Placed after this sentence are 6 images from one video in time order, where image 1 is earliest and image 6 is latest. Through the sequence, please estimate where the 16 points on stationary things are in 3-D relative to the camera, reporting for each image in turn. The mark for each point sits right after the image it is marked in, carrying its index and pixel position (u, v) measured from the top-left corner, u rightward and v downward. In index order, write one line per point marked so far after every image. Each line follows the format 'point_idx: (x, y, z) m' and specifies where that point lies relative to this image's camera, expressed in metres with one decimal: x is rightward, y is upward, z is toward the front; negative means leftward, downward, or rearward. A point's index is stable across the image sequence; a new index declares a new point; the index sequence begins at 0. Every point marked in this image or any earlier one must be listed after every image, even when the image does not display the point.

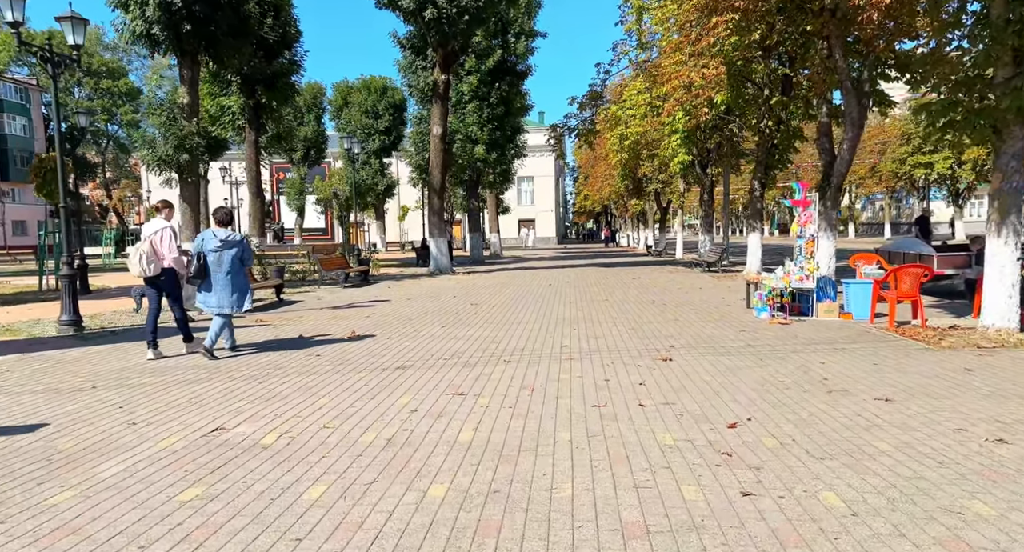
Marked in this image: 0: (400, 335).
0: (-1.5, -0.8, +10.4) m
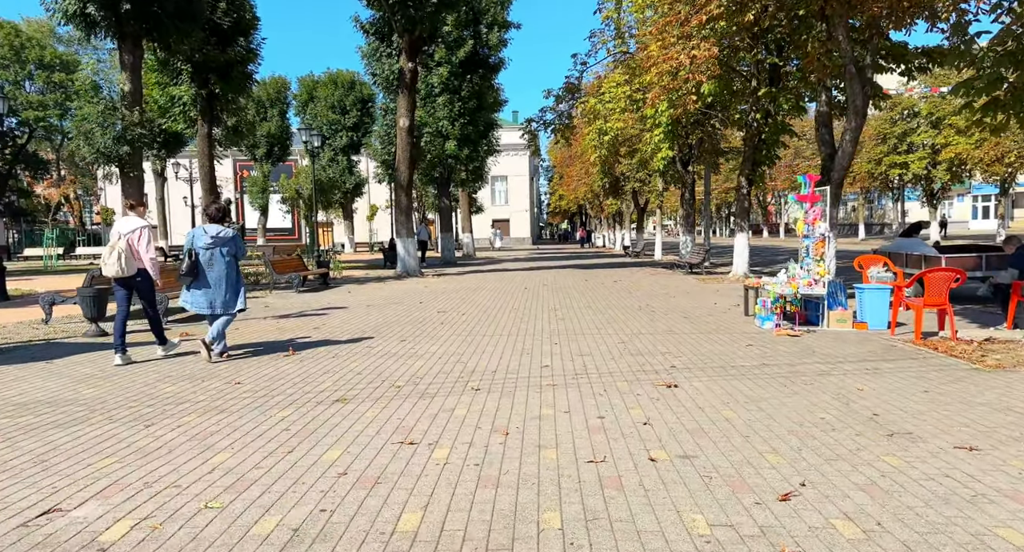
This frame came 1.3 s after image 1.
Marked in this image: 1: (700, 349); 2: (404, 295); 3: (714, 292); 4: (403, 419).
0: (-1.9, -0.9, +8.8) m
1: (+2.1, -0.8, +8.5) m
2: (-2.5, -0.4, +17.4) m
3: (+4.2, -0.4, +15.9) m
4: (-0.8, -1.0, +5.5) m
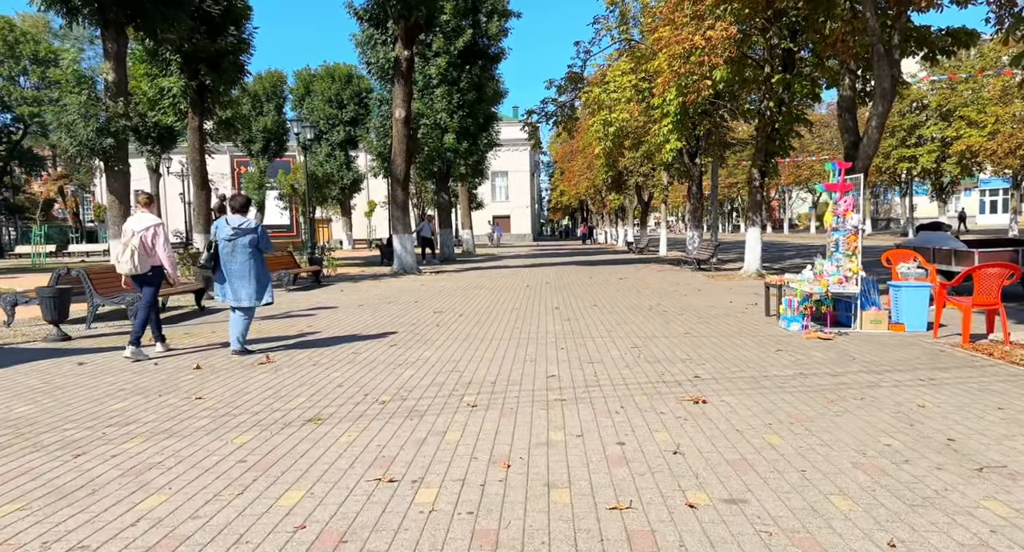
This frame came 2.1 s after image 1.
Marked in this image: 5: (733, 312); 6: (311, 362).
0: (-1.9, -0.9, +7.9) m
1: (+2.1, -0.8, +7.6) m
2: (-2.4, -0.4, +16.5) m
3: (+4.2, -0.3, +15.0) m
4: (-0.8, -1.0, +4.6) m
5: (+3.4, -0.5, +11.6) m
6: (-2.0, -0.9, +7.7) m
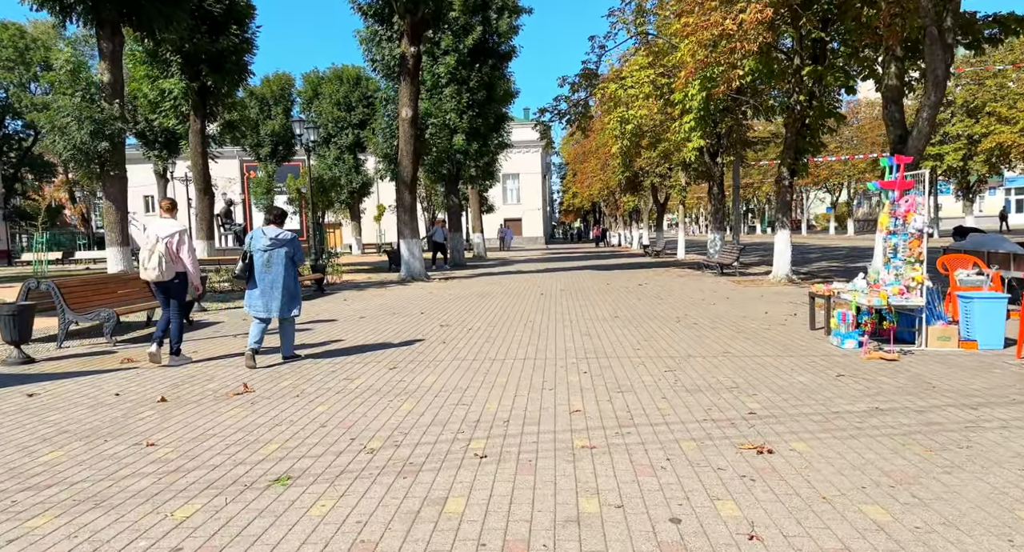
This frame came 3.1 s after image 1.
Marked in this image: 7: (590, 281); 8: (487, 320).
0: (-1.7, -1.0, +6.9) m
1: (+2.3, -0.9, +6.5) m
2: (-2.2, -0.6, +15.5) m
3: (+4.5, -0.4, +13.8) m
4: (-0.7, -1.1, +3.5) m
5: (+3.6, -0.7, +10.4) m
6: (-1.9, -1.0, +6.6) m
7: (+2.0, -0.1, +19.8) m
8: (-0.4, -0.7, +12.3) m
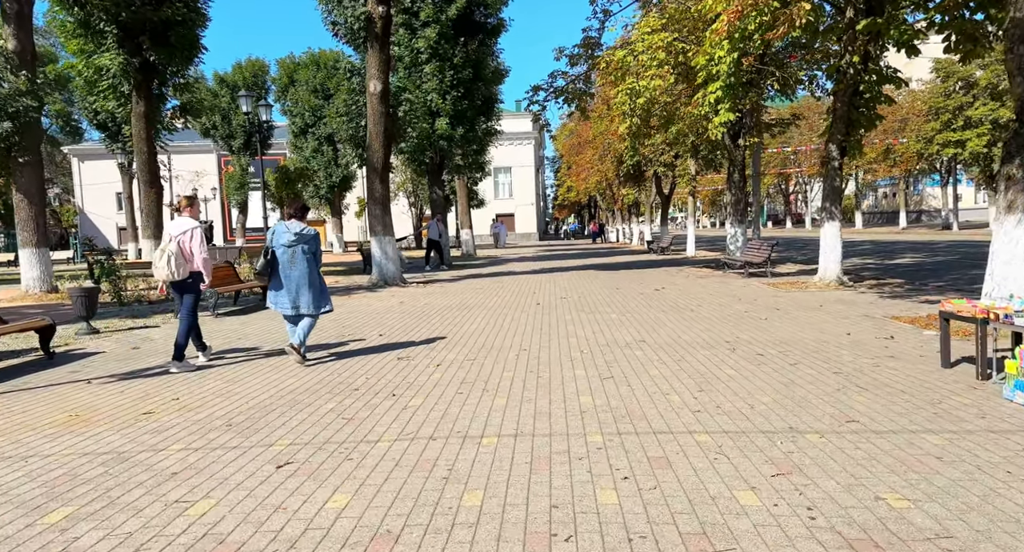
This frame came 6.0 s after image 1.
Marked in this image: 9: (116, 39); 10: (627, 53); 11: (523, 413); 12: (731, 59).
0: (-1.8, -1.1, +3.6) m
1: (+2.2, -1.0, +3.2) m
2: (-2.3, -0.7, +12.2) m
3: (+4.3, -0.5, +10.6) m
4: (-0.8, -1.3, +0.2) m
5: (+3.4, -0.8, +7.2) m
6: (-2.0, -1.2, +3.3) m
7: (+1.8, -0.2, +16.6) m
8: (-0.6, -0.8, +9.0) m
9: (-10.8, +6.5, +20.6) m
10: (+2.7, +5.2, +17.9) m
11: (+0.1, -1.0, +5.4) m
12: (+4.3, +4.3, +14.9) m
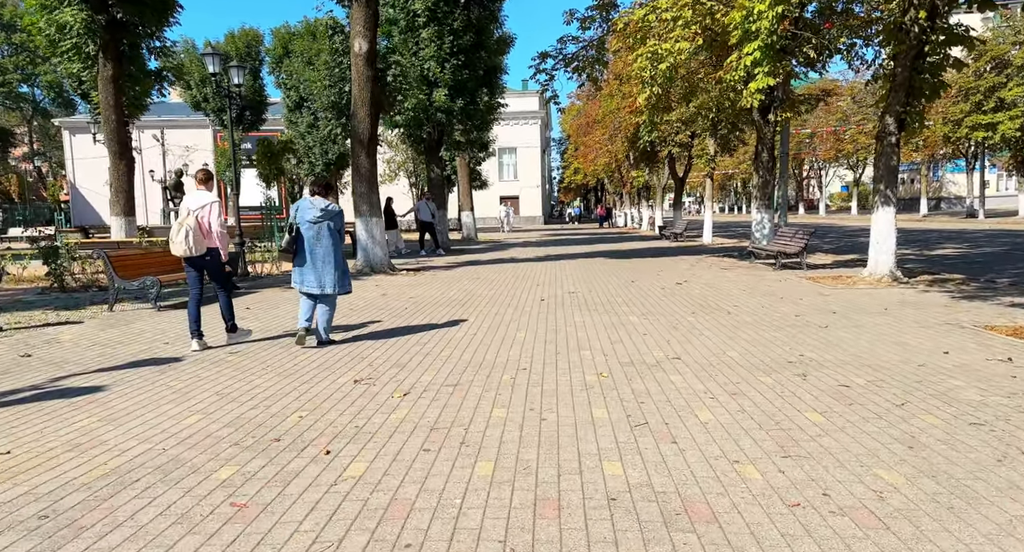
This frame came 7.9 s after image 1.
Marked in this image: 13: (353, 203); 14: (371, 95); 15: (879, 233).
0: (-1.9, -1.2, +1.5) m
1: (+2.1, -1.1, +1.1) m
2: (-2.4, -0.5, +10.1) m
3: (+4.3, -0.5, +8.5) m
4: (-0.8, -1.5, -1.8) m
5: (+3.4, -0.8, +5.1) m
6: (-2.1, -1.2, +1.3) m
7: (+1.8, 0.0, +14.5) m
8: (-0.6, -0.8, +7.0) m
9: (-10.7, +7.0, +18.4) m
10: (+2.8, +5.5, +15.7) m
11: (0.0, -1.0, +3.4) m
12: (+4.4, +4.4, +12.8) m
13: (-3.4, +1.6, +16.3) m
14: (-2.9, +3.7, +15.3) m
15: (+6.4, +0.7, +13.3) m
